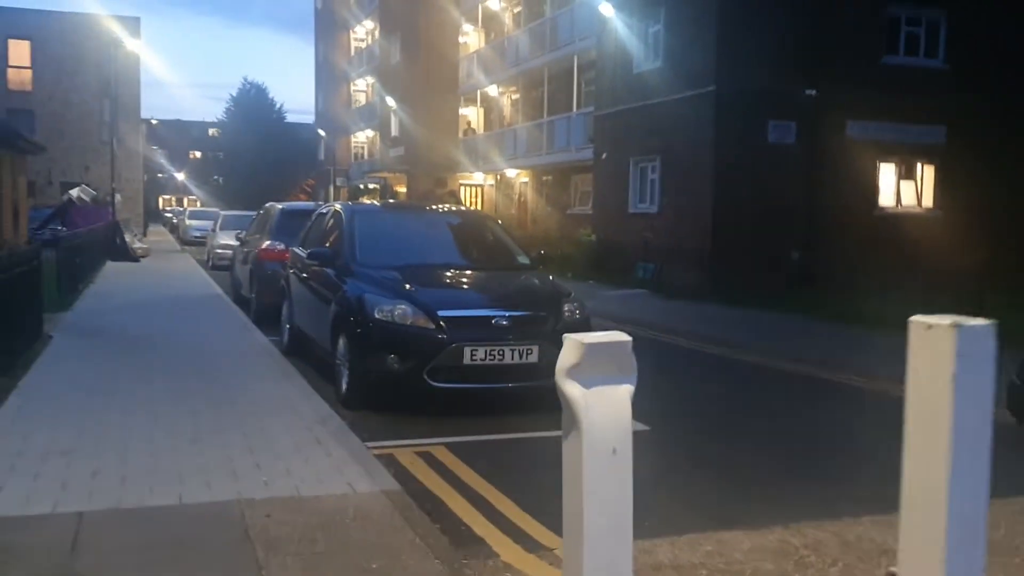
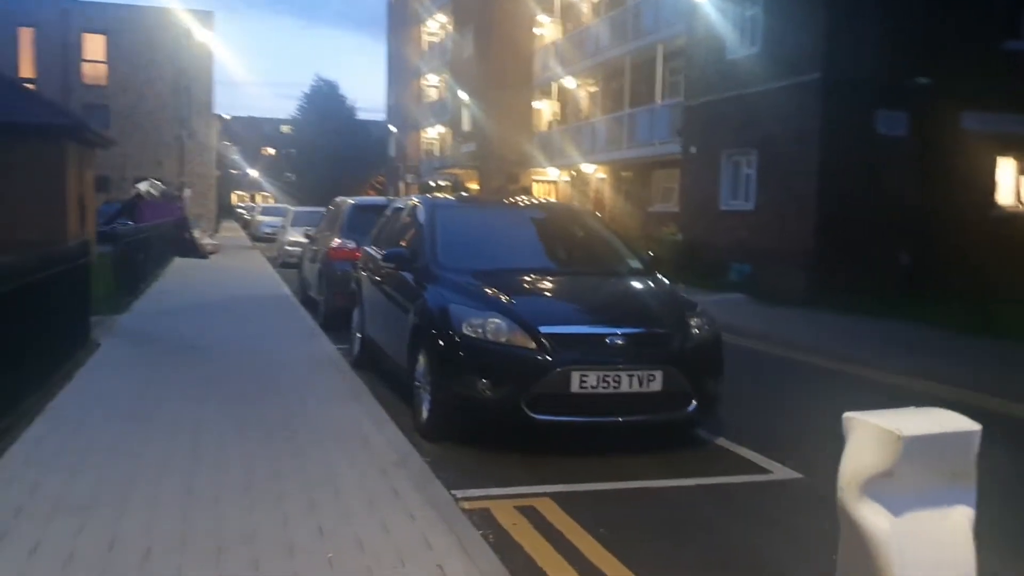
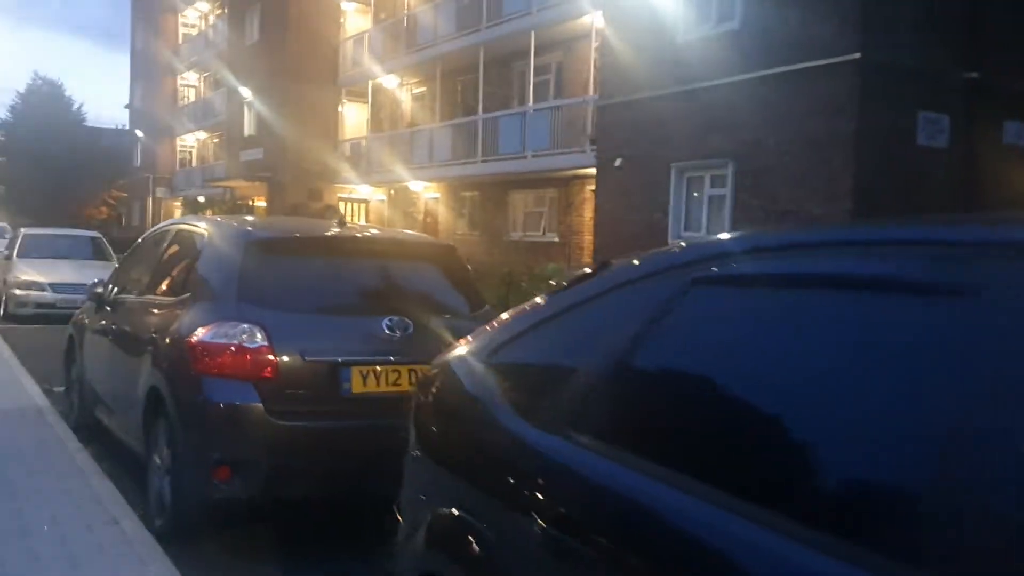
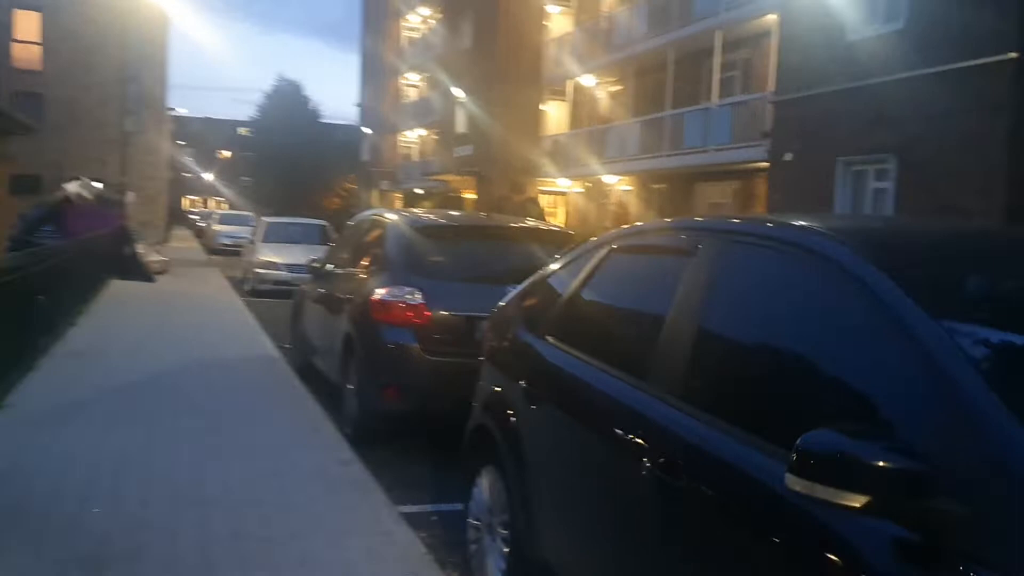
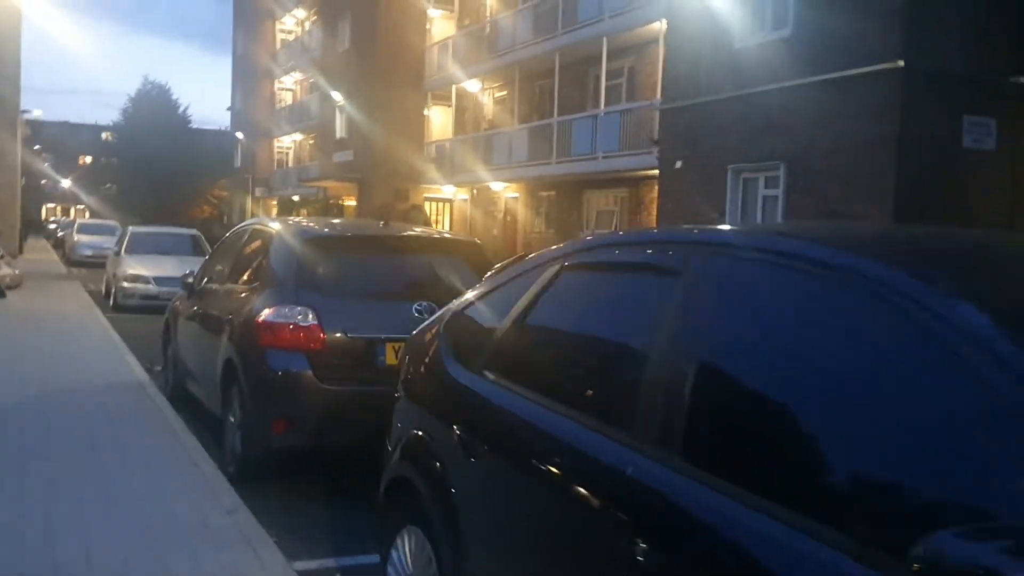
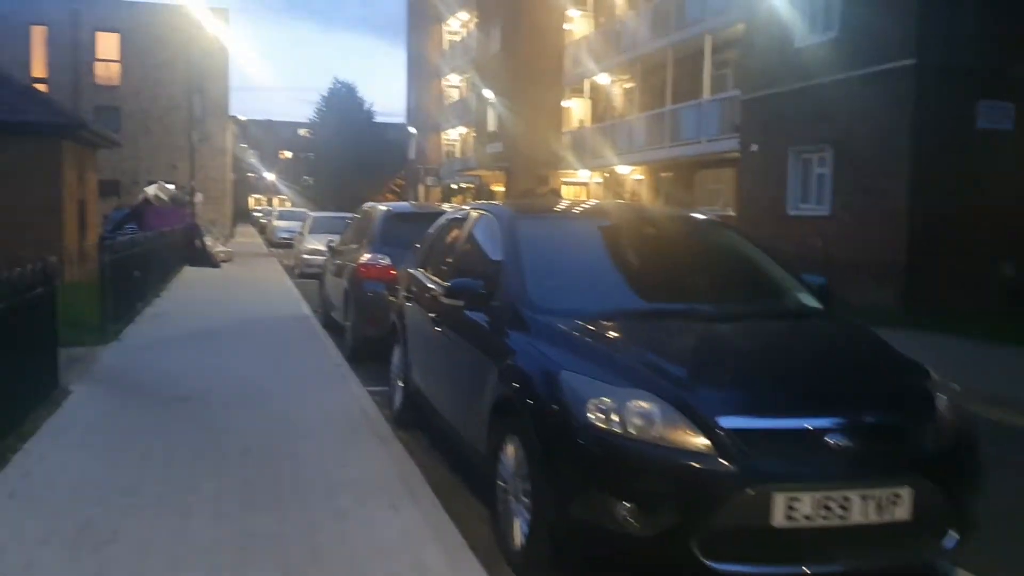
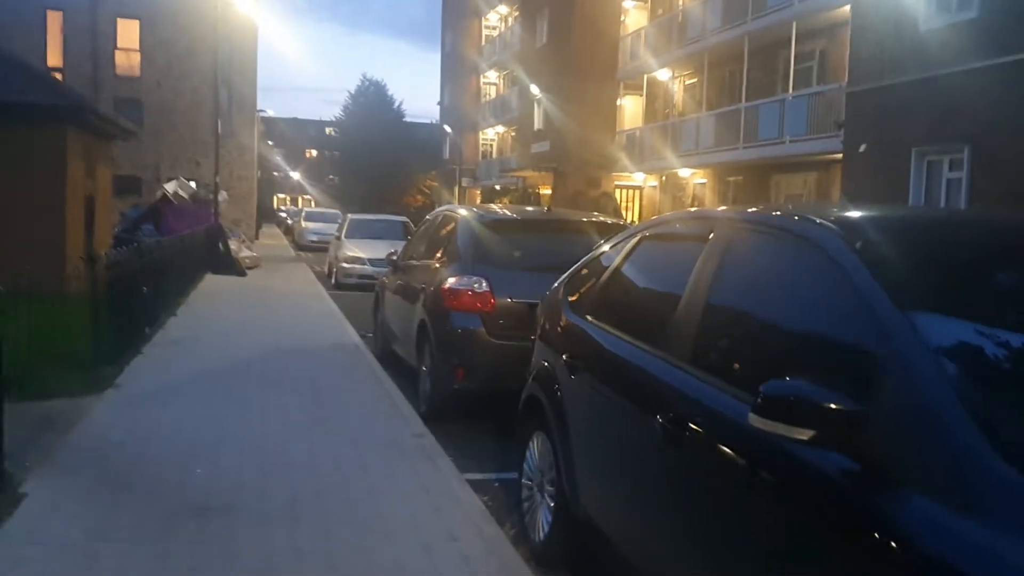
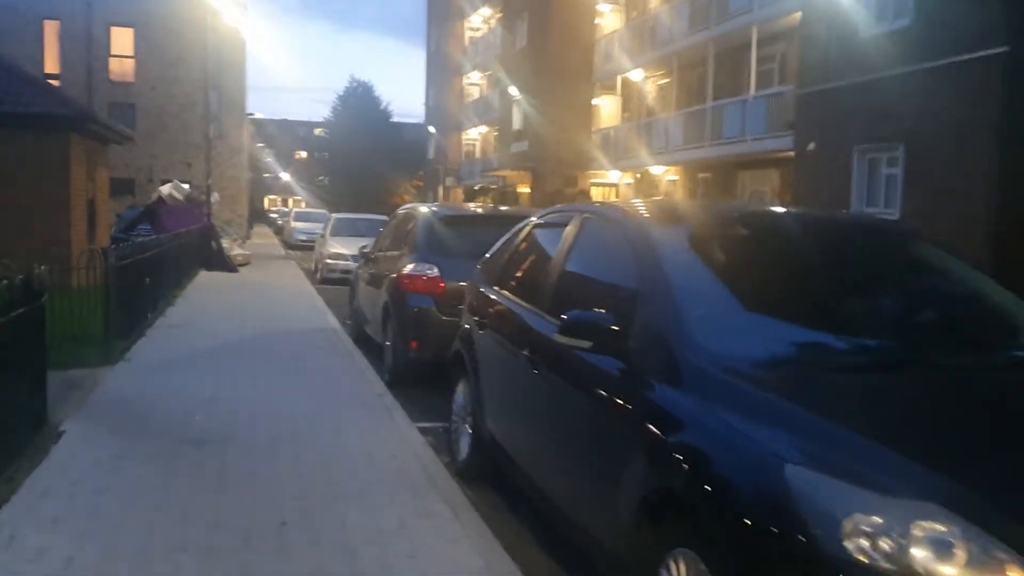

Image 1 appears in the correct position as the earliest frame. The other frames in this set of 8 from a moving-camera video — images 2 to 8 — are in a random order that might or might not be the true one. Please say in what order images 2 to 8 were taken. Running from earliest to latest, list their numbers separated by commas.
2, 6, 8, 7, 4, 5, 3
